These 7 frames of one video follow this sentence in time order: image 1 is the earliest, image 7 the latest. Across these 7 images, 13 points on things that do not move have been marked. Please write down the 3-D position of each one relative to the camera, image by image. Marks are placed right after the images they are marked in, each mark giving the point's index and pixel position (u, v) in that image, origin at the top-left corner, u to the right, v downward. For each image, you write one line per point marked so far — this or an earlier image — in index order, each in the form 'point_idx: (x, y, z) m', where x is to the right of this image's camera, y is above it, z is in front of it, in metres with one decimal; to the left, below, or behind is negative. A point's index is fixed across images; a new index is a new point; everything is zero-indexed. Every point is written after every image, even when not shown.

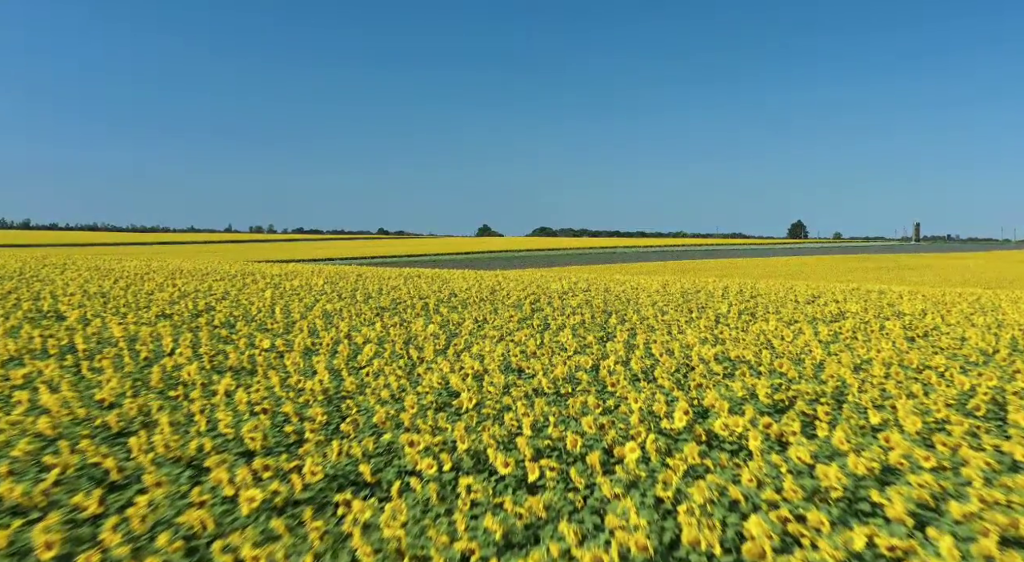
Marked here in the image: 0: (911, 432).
0: (+3.4, -1.3, +5.5) m
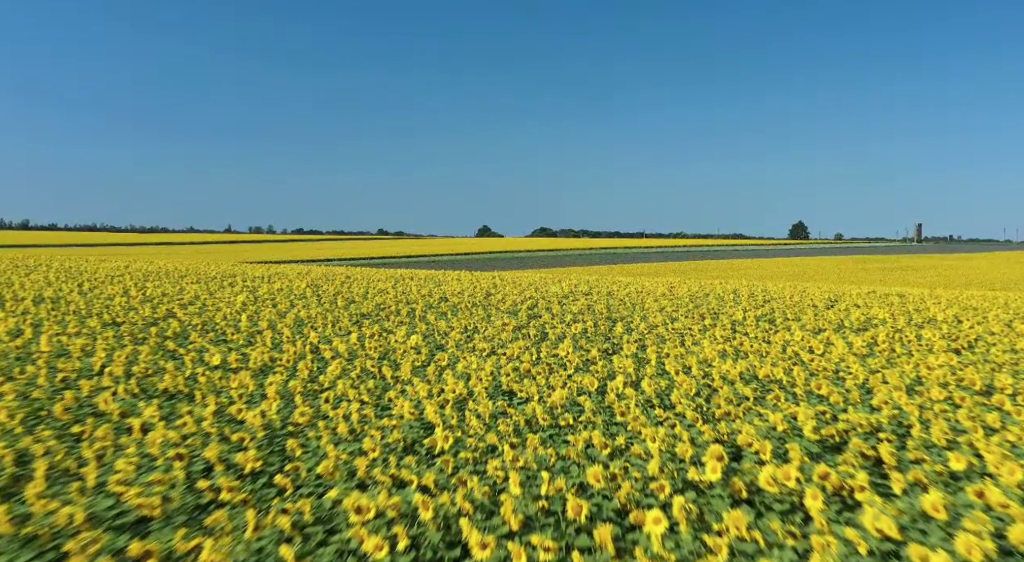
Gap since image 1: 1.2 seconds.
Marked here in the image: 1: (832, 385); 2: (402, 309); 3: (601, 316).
0: (+3.3, -1.4, +4.2) m
1: (+3.5, -1.1, +7.1) m
2: (-2.2, -0.6, +12.9) m
3: (+1.8, -0.7, +12.8) m
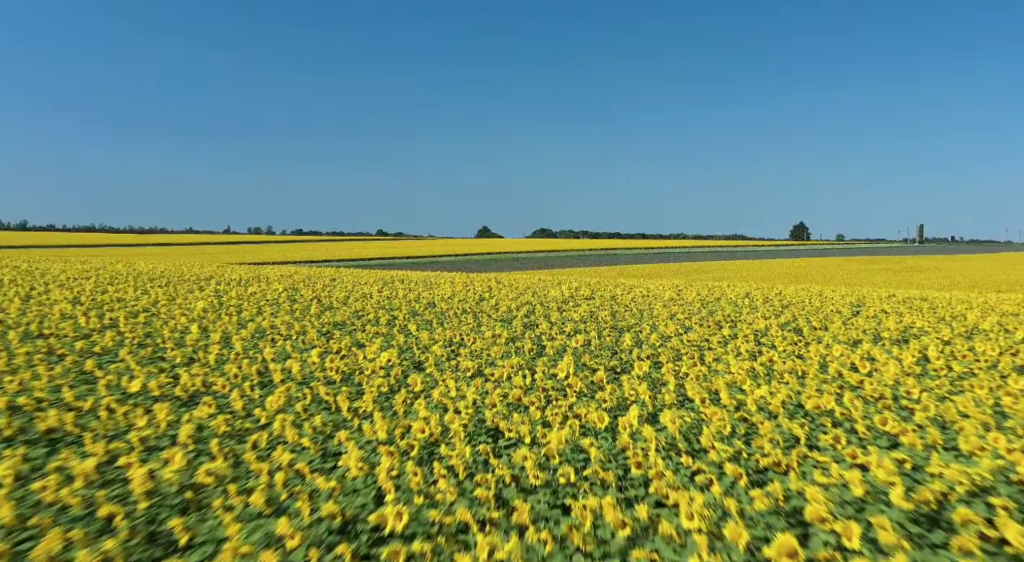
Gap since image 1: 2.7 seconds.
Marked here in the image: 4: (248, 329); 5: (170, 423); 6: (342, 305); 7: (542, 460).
0: (+3.2, -1.4, +2.8) m
1: (+3.4, -1.2, +5.6) m
2: (-2.3, -0.7, +11.5) m
3: (+1.7, -0.8, +11.4) m
4: (-4.0, -0.7, +9.6) m
5: (-2.7, -1.1, +5.1) m
6: (-3.5, -0.5, +13.1) m
7: (+0.2, -1.3, +4.6) m
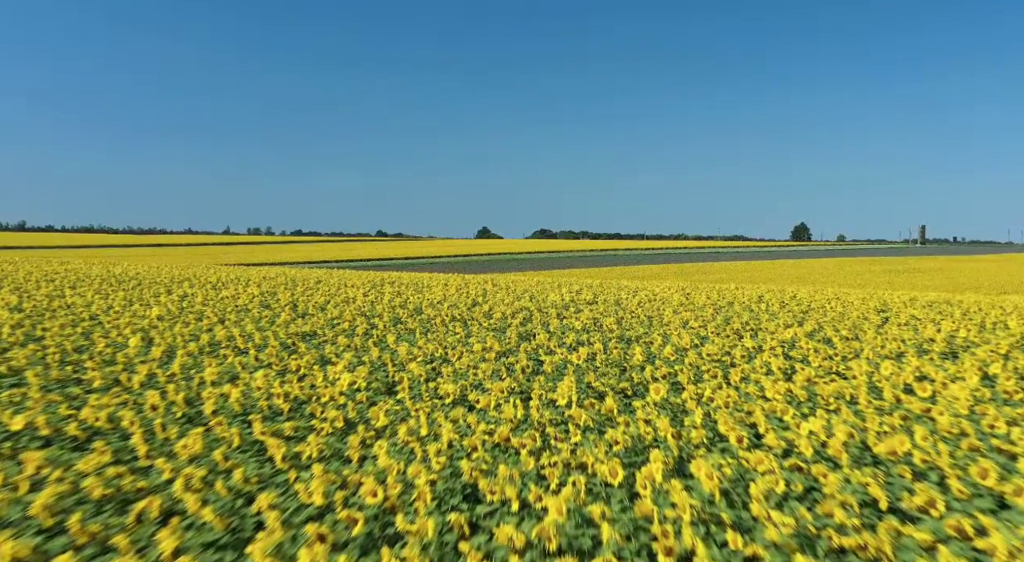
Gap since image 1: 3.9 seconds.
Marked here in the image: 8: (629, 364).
0: (+3.1, -1.5, +1.5) m
1: (+3.3, -1.3, +4.3) m
2: (-2.4, -0.7, +10.2) m
3: (+1.6, -0.9, +10.1) m
4: (-4.1, -0.8, +8.3) m
5: (-2.8, -1.2, +3.8) m
6: (-3.6, -0.6, +11.8) m
7: (+0.1, -1.3, +3.3) m
8: (+1.4, -1.0, +8.0) m
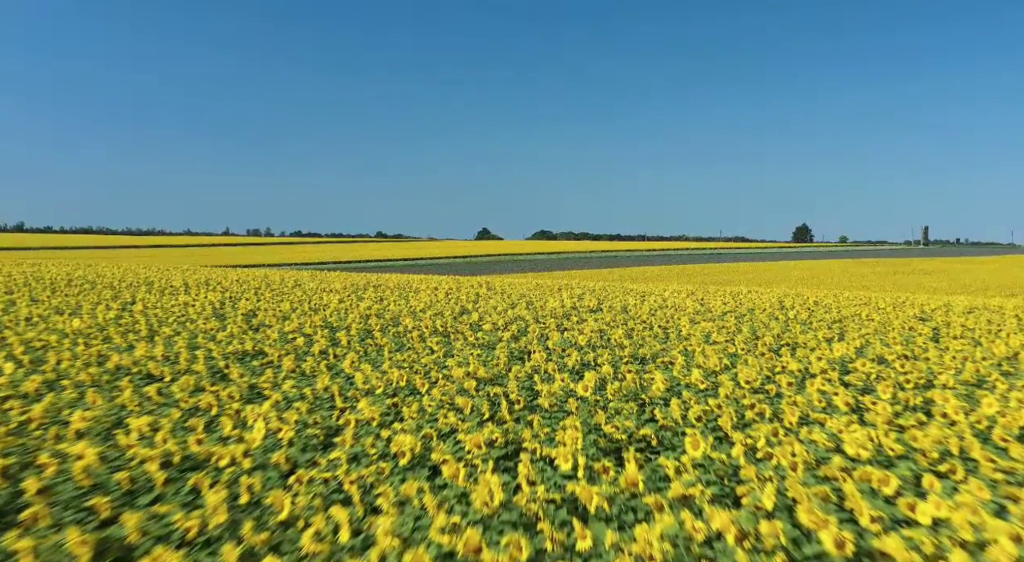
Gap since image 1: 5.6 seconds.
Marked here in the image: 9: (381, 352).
0: (+3.0, -1.6, -0.2) m
1: (+3.2, -1.4, +2.6) m
2: (-2.6, -0.8, +8.4) m
3: (+1.4, -0.9, +8.4) m
4: (-4.2, -0.9, +6.5) m
5: (-3.0, -1.3, +2.1) m
6: (-3.7, -0.7, +10.0) m
7: (0.0, -1.4, +1.5) m
8: (+1.3, -1.1, +6.2) m
9: (-1.7, -0.9, +8.1) m
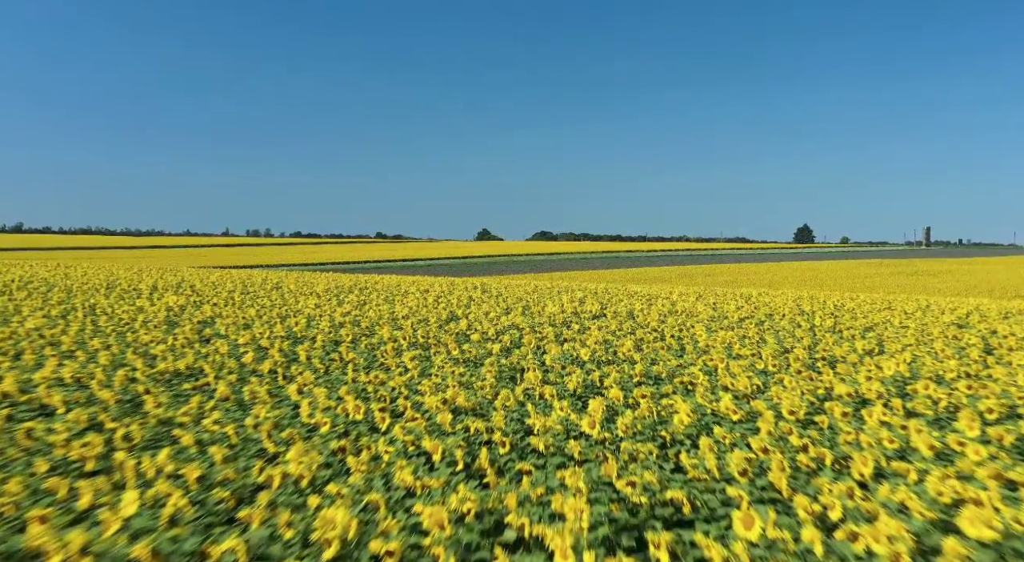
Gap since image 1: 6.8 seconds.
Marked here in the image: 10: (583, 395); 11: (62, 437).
0: (+2.8, -1.6, -1.6) m
1: (+3.1, -1.4, +1.2) m
2: (-2.7, -0.8, +7.0) m
3: (+1.3, -1.0, +7.0) m
4: (-4.3, -0.9, +5.2) m
5: (-3.1, -1.3, +0.7) m
6: (-3.8, -0.7, +8.6) m
7: (-0.1, -1.5, +0.2) m
8: (+1.2, -1.2, +4.8) m
9: (-1.8, -0.9, +6.8) m
10: (+0.7, -1.1, +6.1) m
11: (-3.0, -1.0, +4.3) m
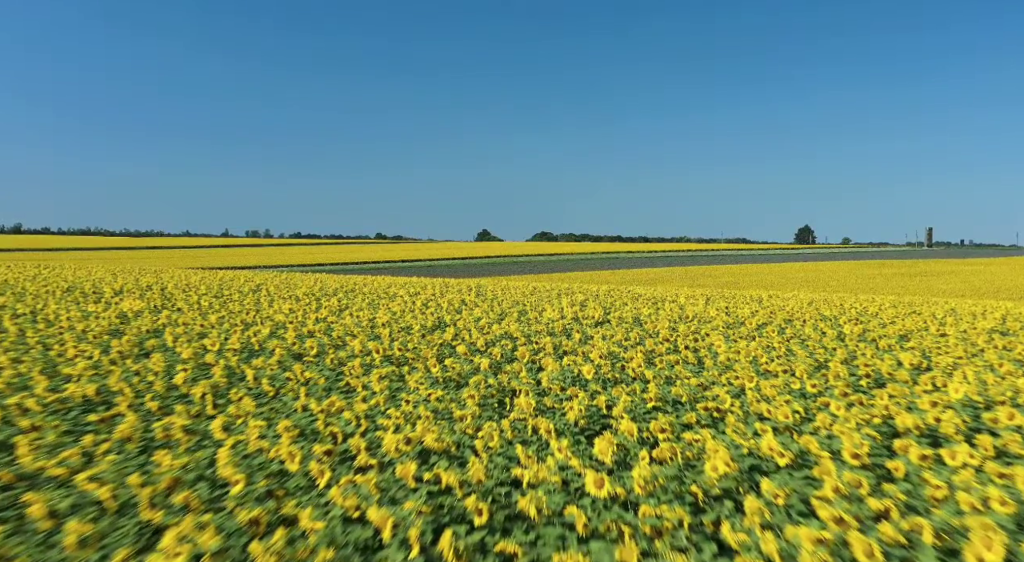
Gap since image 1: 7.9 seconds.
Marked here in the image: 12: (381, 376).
0: (+2.7, -1.6, -2.8) m
1: (+3.0, -1.4, 0.0) m
2: (-2.8, -0.9, +5.8) m
3: (+1.2, -1.0, +5.8) m
4: (-4.4, -0.9, +4.0) m
5: (-3.2, -1.3, -0.5) m
6: (-3.9, -0.8, +7.4) m
7: (-0.2, -1.5, -1.0) m
8: (+1.1, -1.2, +3.6) m
9: (-1.9, -1.0, +5.5) m
10: (+0.6, -1.1, +4.9) m
11: (-3.1, -1.1, +3.1) m
12: (-1.3, -0.9, +6.3) m
